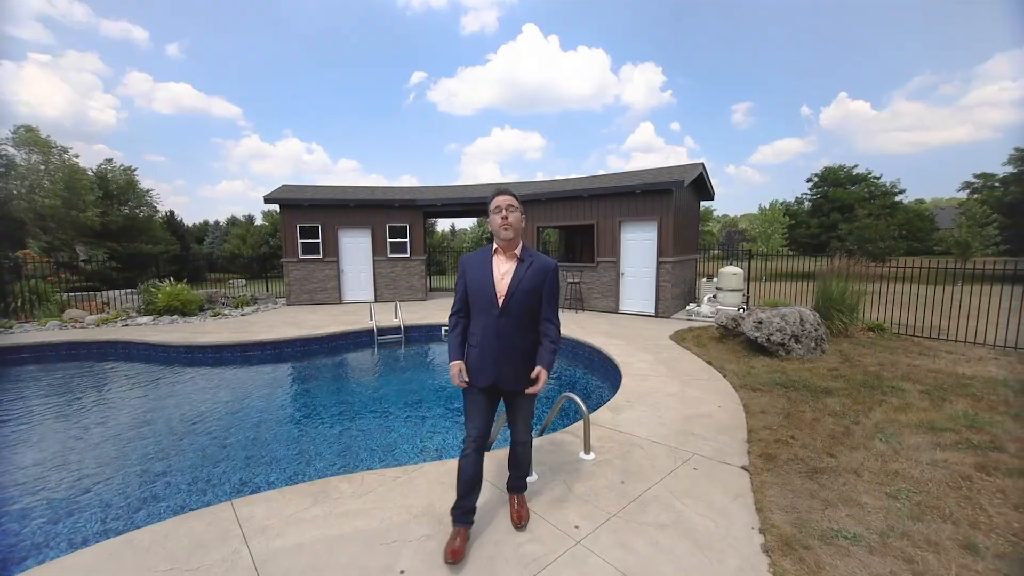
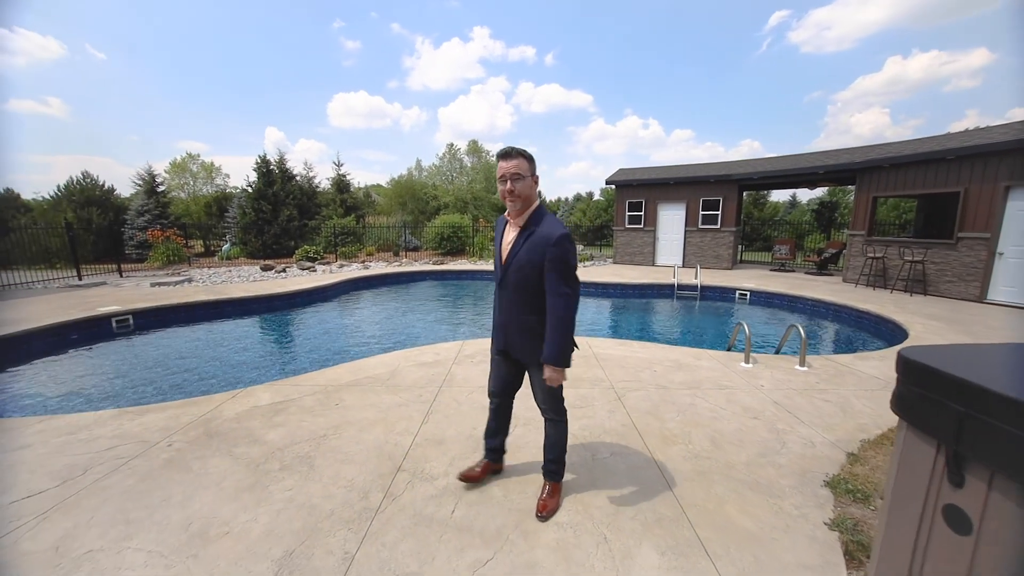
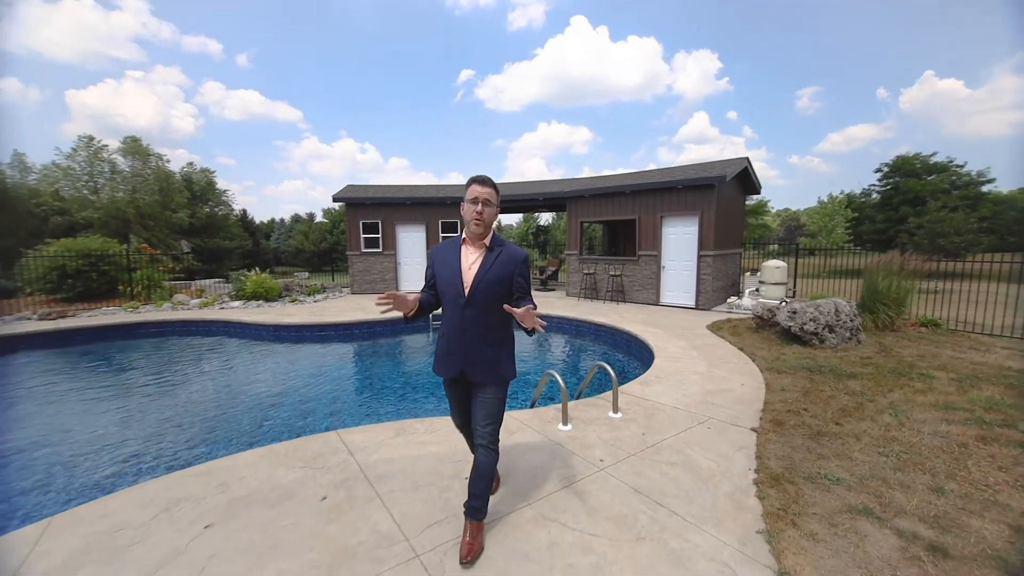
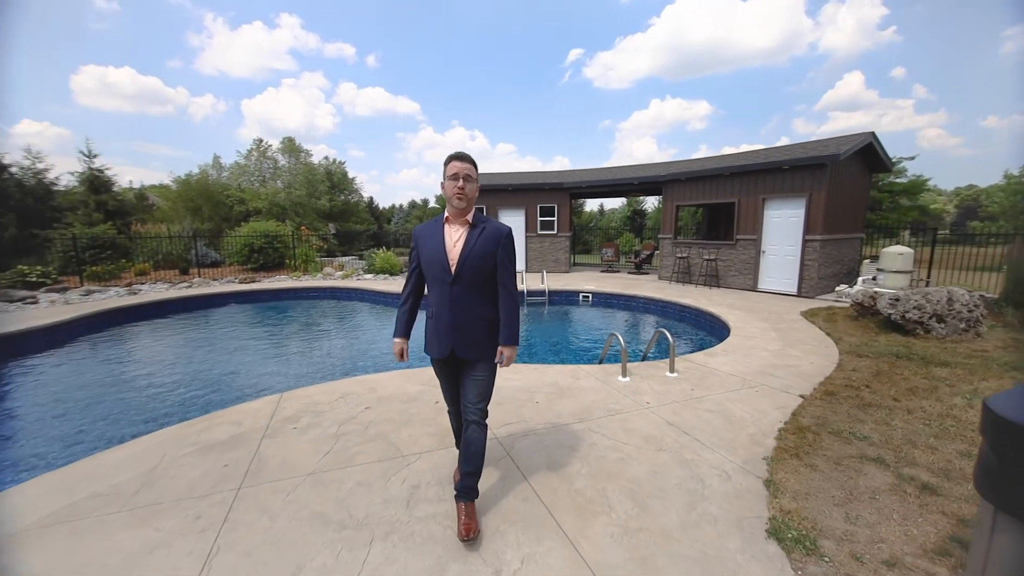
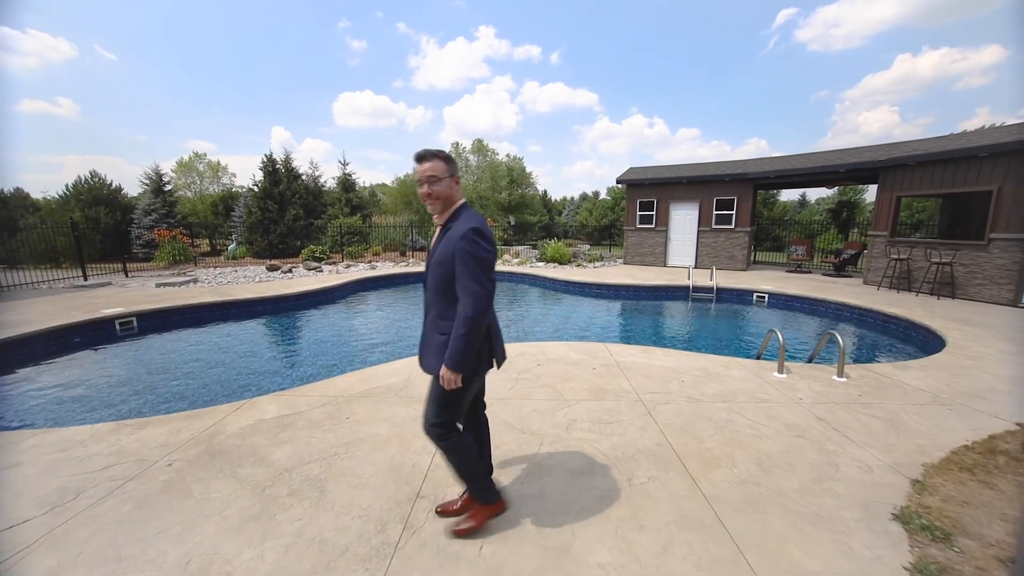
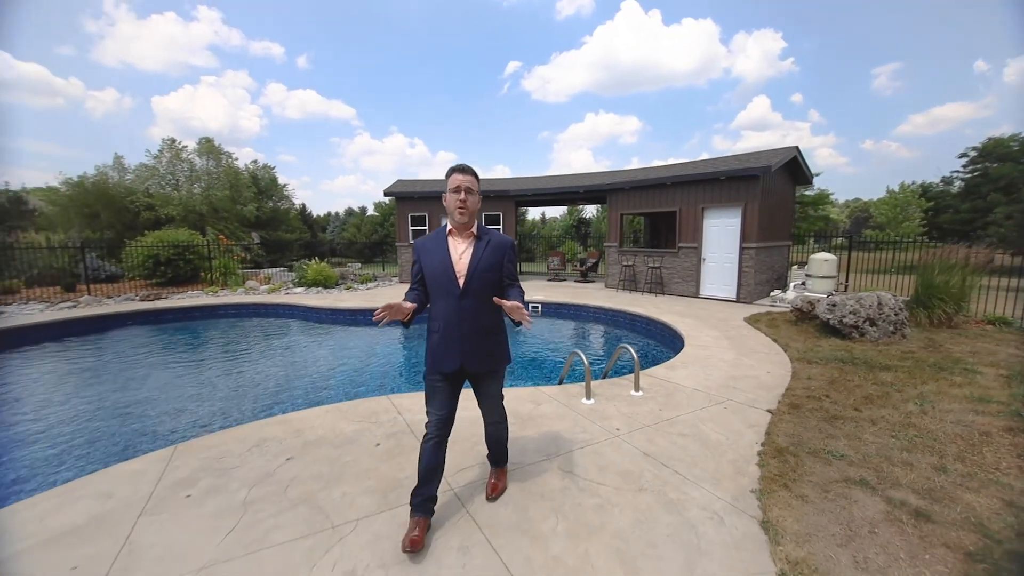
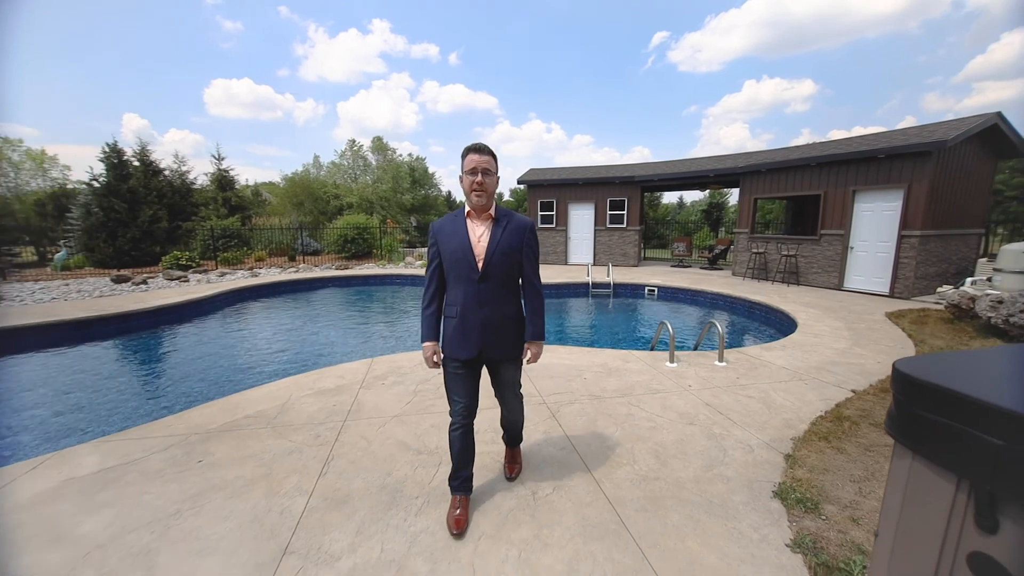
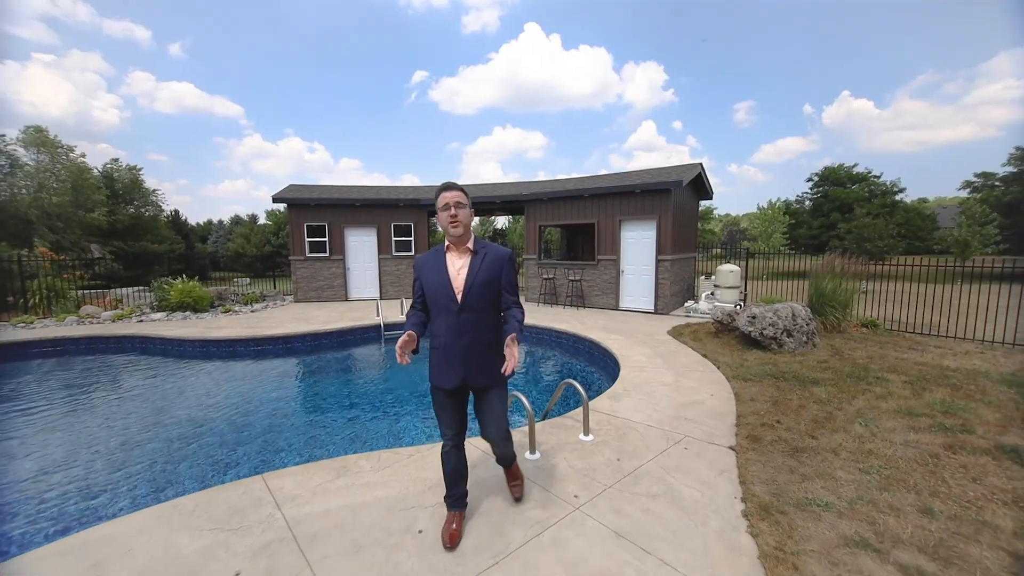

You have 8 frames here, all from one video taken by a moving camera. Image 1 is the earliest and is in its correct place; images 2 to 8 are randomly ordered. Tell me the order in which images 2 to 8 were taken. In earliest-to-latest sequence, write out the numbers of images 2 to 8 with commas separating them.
8, 3, 6, 4, 7, 2, 5
